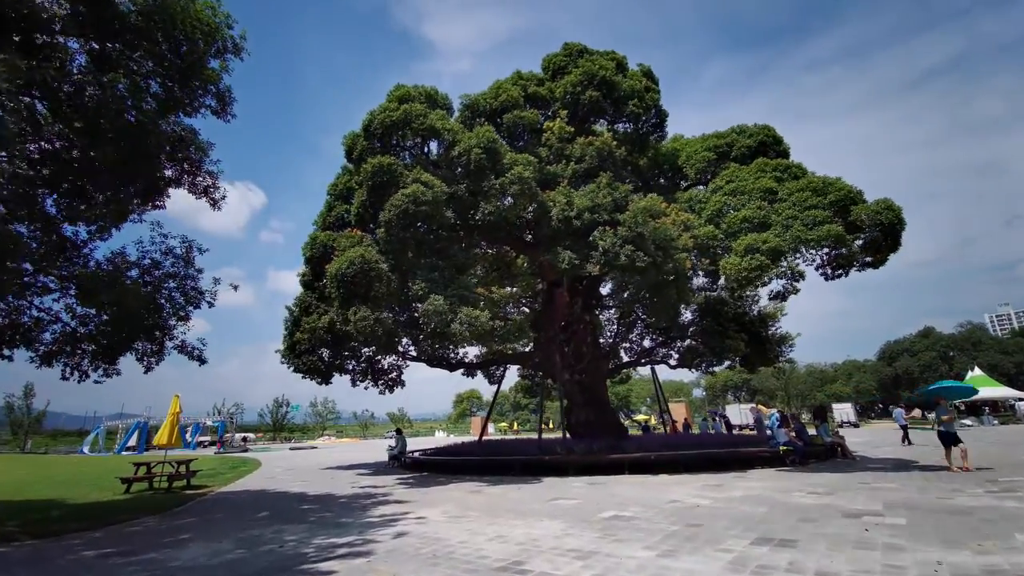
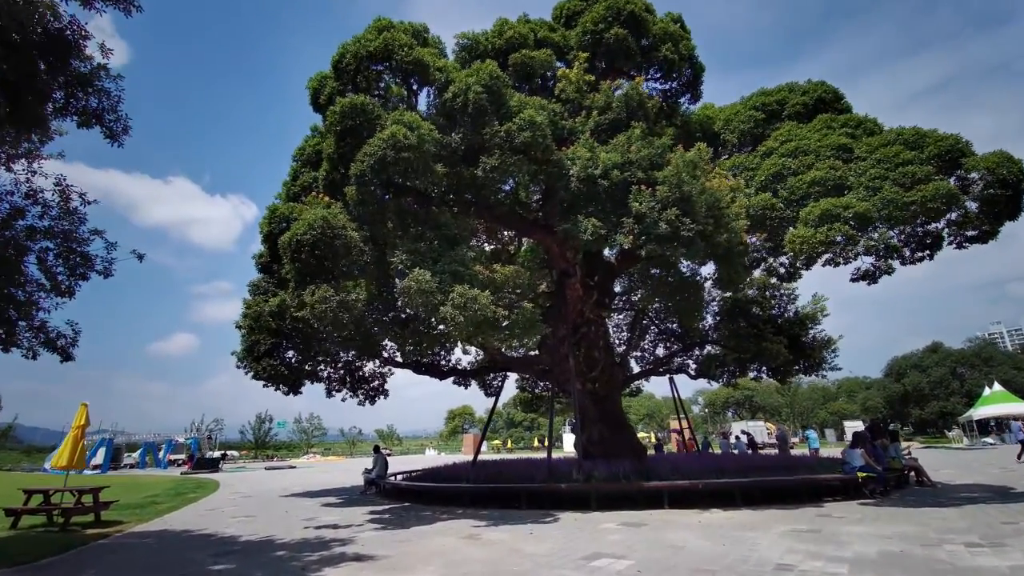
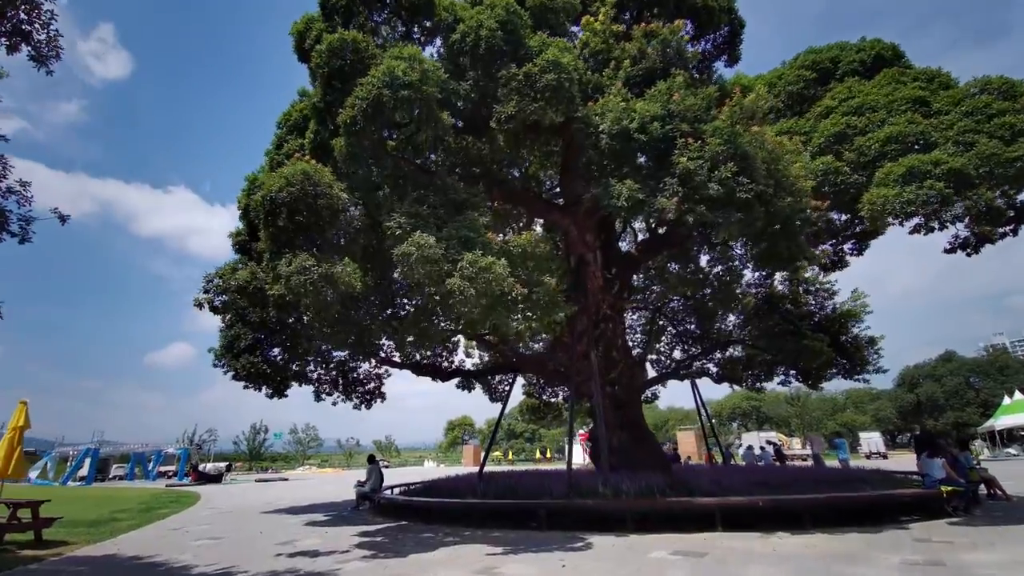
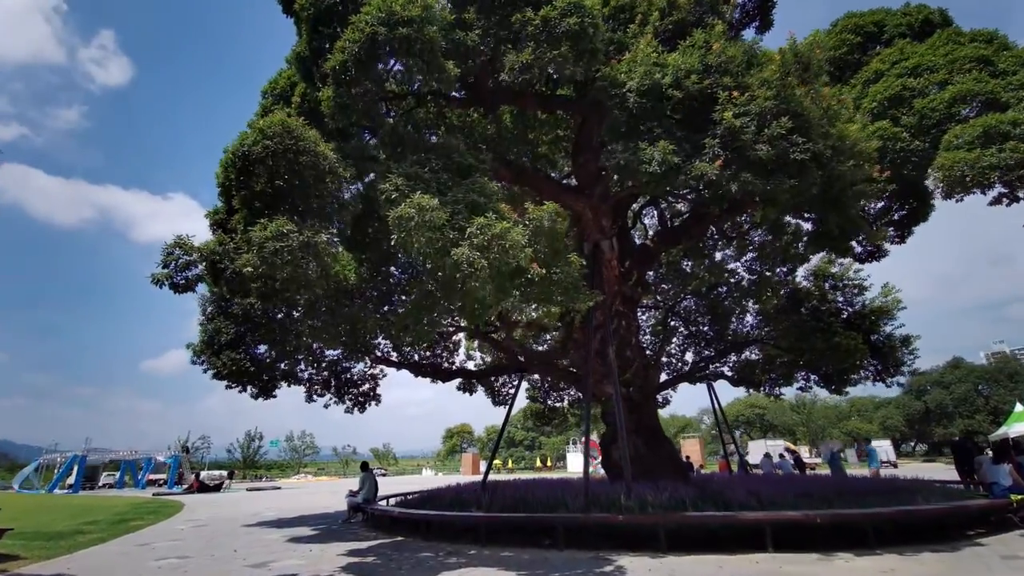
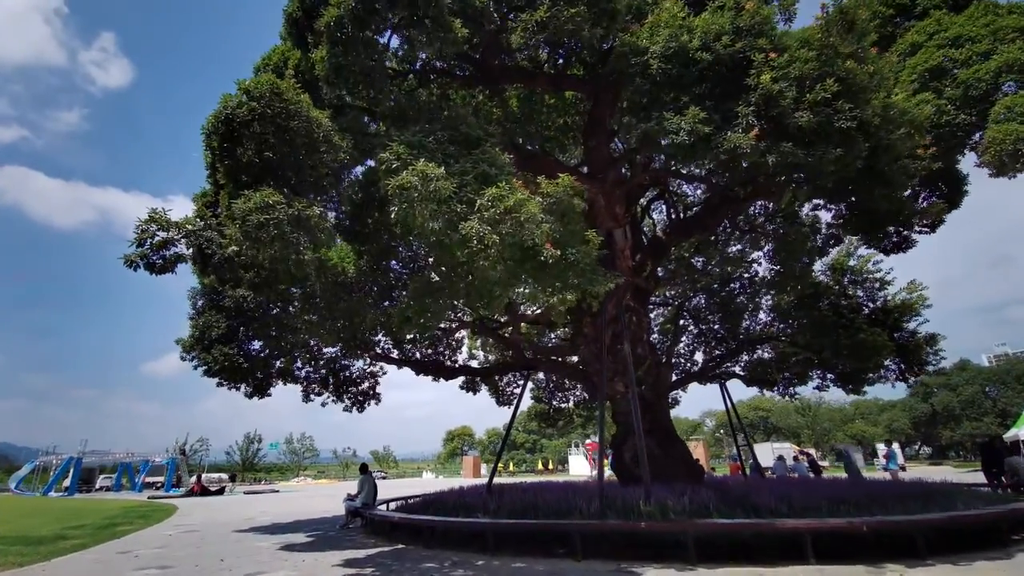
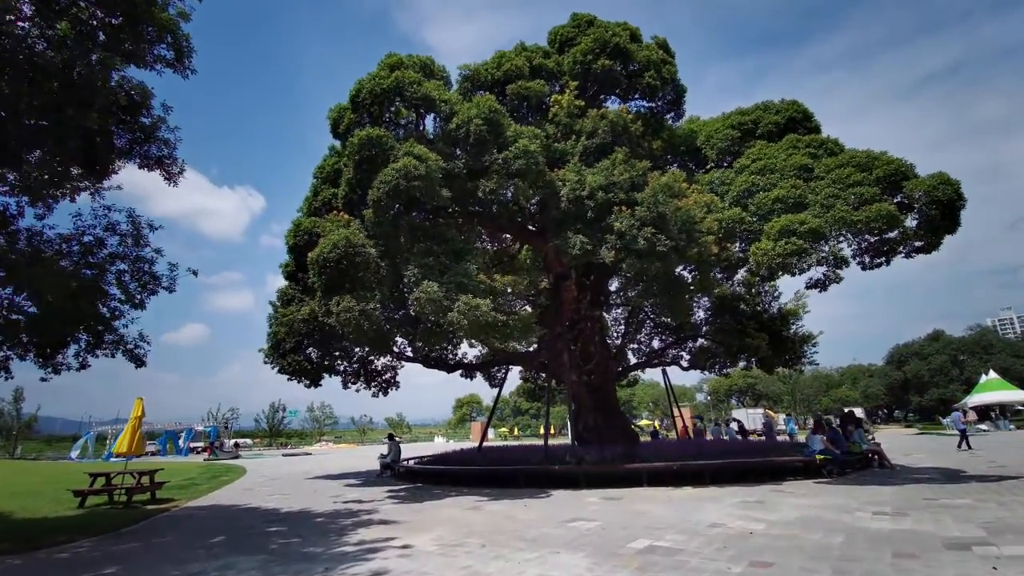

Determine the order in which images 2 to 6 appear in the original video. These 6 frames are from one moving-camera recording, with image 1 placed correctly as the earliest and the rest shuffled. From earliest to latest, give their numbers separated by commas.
6, 2, 3, 4, 5
